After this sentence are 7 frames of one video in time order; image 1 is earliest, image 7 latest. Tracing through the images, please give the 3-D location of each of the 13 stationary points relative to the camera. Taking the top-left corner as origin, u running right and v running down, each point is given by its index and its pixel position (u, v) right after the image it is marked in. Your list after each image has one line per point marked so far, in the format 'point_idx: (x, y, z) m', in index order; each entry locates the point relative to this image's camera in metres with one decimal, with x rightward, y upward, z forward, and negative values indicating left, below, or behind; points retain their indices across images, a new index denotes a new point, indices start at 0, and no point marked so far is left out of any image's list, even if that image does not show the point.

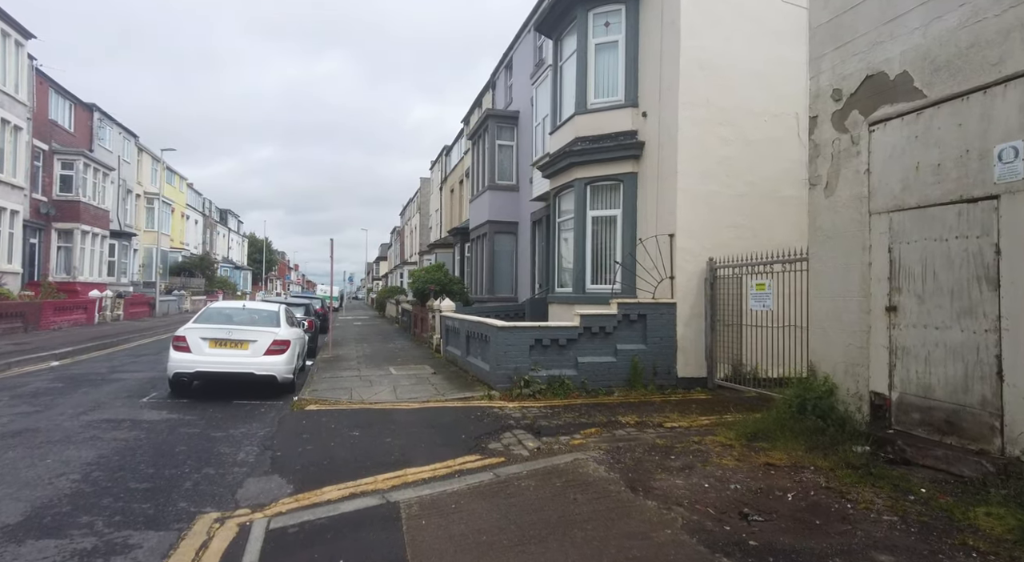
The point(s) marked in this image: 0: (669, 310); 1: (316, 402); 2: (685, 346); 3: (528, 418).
0: (+2.5, -0.5, +9.1) m
1: (-3.0, -1.8, +8.6) m
2: (+2.8, -1.1, +9.1) m
3: (+0.2, -1.7, +6.9) m
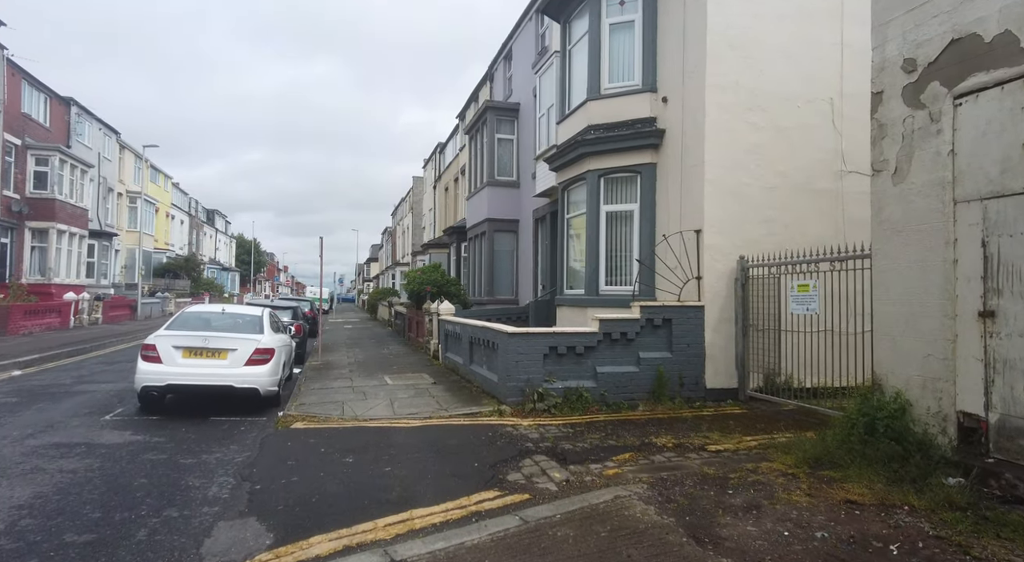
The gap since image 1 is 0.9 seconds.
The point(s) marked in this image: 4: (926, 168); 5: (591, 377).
0: (+2.7, -0.5, +8.2) m
1: (-2.8, -1.9, +7.6) m
2: (+2.9, -1.1, +8.2) m
3: (+0.4, -1.7, +6.0) m
4: (+3.7, +1.0, +5.0) m
5: (+1.1, -1.4, +7.8) m
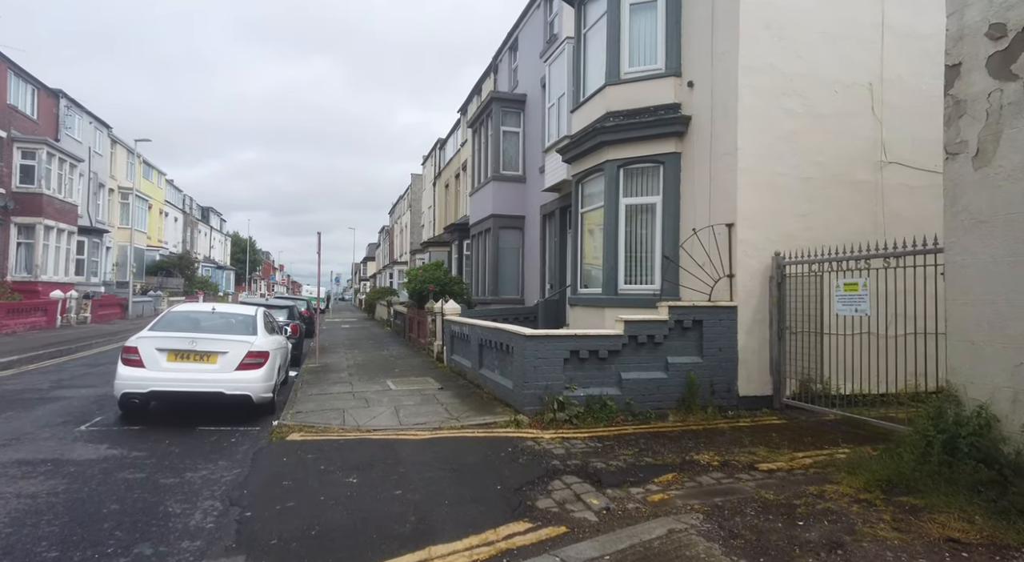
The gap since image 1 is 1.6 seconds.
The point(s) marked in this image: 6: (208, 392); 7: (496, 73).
0: (+2.9, -0.5, +7.5) m
1: (-2.6, -1.8, +6.9) m
2: (+3.2, -1.1, +7.6) m
3: (+0.6, -1.7, +5.4) m
4: (+4.0, +1.0, +4.4) m
5: (+1.3, -1.3, +7.1) m
6: (-3.8, -1.4, +7.0) m
7: (-0.5, +6.9, +18.8) m
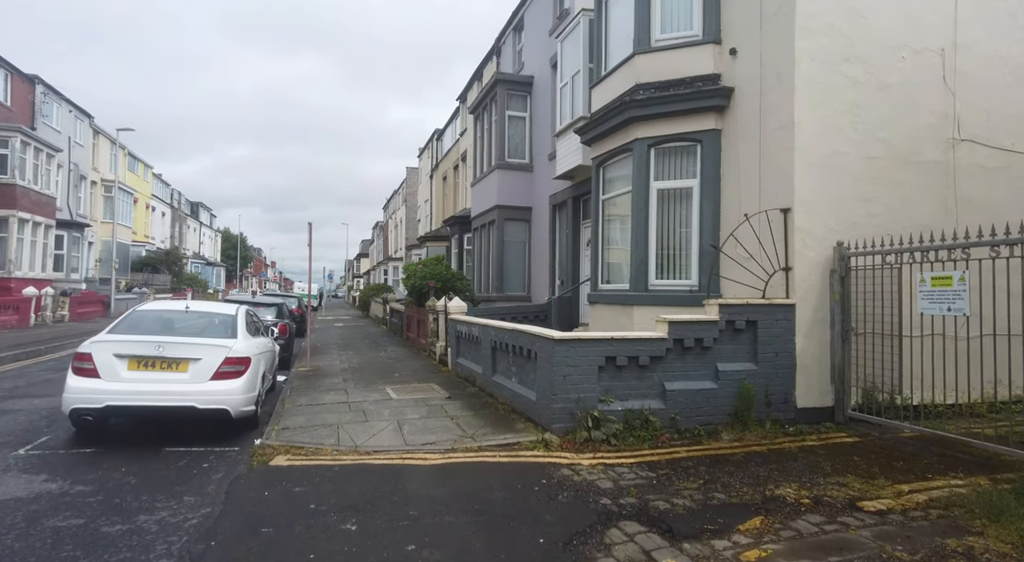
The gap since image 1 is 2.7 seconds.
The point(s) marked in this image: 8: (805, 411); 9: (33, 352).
0: (+3.2, -0.4, +6.5) m
1: (-2.3, -1.7, +5.8) m
2: (+3.4, -1.0, +6.6) m
3: (+0.9, -1.6, +4.3) m
4: (+4.3, +1.1, +3.4) m
5: (+1.6, -1.3, +6.1) m
6: (-3.5, -1.3, +5.9) m
7: (-0.4, +7.1, +17.7) m
8: (+3.4, -1.5, +6.5) m
9: (-11.7, -1.7, +13.7) m
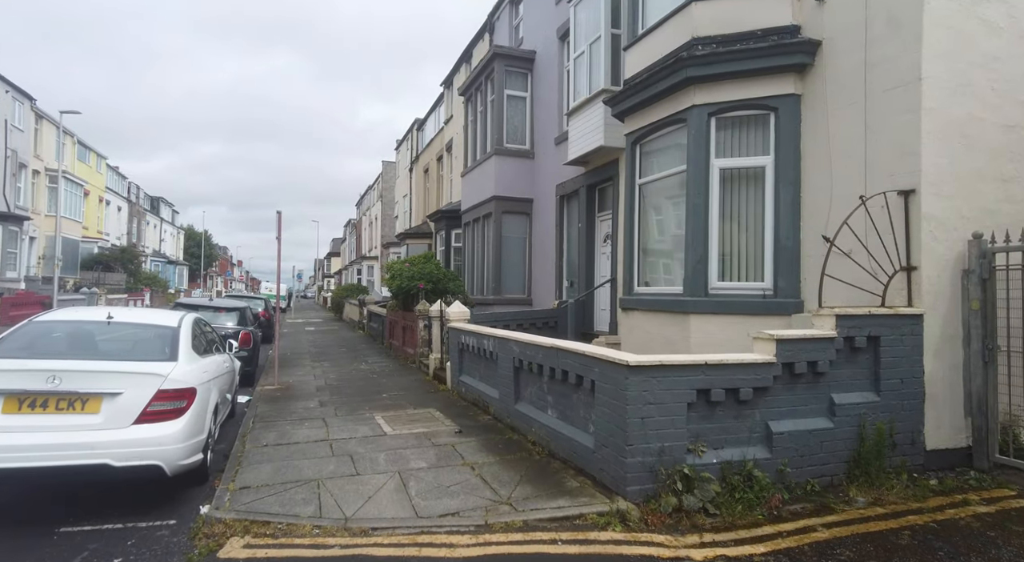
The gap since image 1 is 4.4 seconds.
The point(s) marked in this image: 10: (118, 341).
0: (+3.6, -0.4, +5.0) m
1: (-1.9, -1.8, +4.0) m
2: (+3.8, -1.0, +5.0) m
3: (+1.4, -1.6, +2.7) m
4: (+4.8, +1.1, +1.9) m
5: (+2.0, -1.3, +4.5) m
6: (-3.1, -1.3, +4.1) m
7: (-0.5, +7.1, +16.0) m
8: (+3.8, -1.5, +5.0) m
9: (-11.6, -1.7, +11.4) m
10: (-3.6, -0.6, +5.2) m
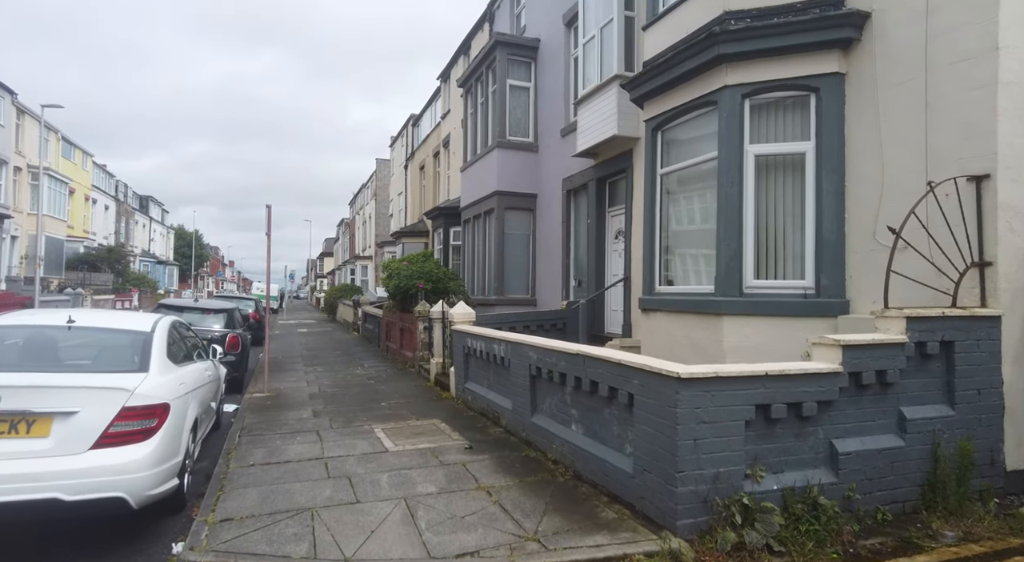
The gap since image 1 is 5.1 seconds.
0: (+3.7, -0.4, +4.4) m
1: (-1.7, -1.7, +3.4) m
2: (+4.0, -1.0, +4.4) m
3: (+1.6, -1.6, +2.0) m
4: (+5.0, +1.1, +1.3) m
5: (+2.1, -1.3, +3.9) m
6: (-2.9, -1.3, +3.4) m
7: (-0.5, +7.1, +15.4) m
8: (+3.9, -1.5, +4.4) m
9: (-11.5, -1.7, +10.7) m
10: (-3.5, -0.5, +4.5) m
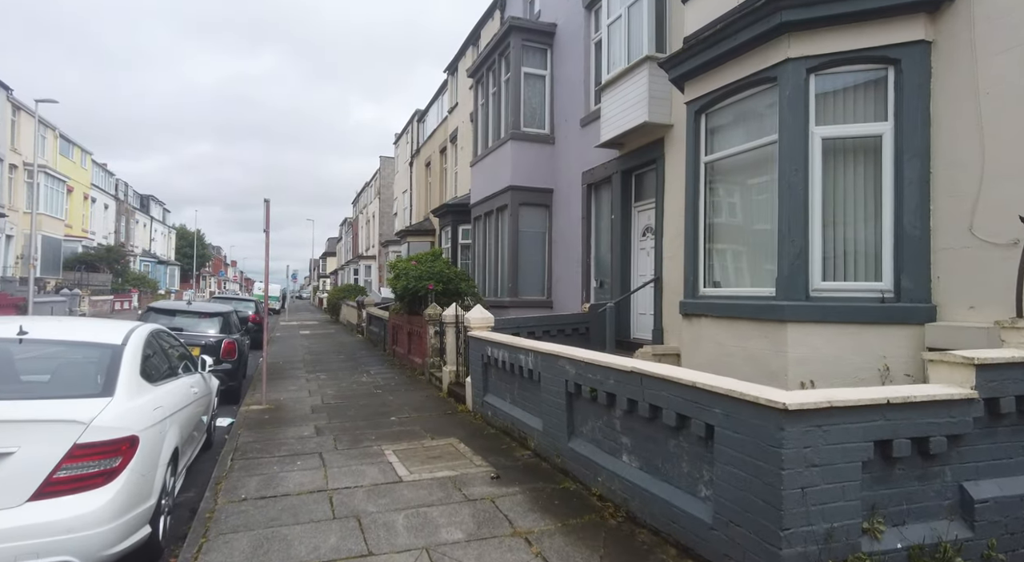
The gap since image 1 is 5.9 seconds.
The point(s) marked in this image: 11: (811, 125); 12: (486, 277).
0: (+4.0, -0.4, +3.6) m
1: (-1.4, -1.8, +2.6) m
2: (+4.2, -1.0, +3.6) m
3: (+1.9, -1.6, +1.3) m
4: (+5.3, +1.1, +0.5) m
5: (+2.4, -1.3, +3.1) m
6: (-2.7, -1.3, +2.6) m
7: (-0.2, +7.1, +14.6) m
8: (+4.2, -1.5, +3.6) m
9: (-11.2, -1.8, +9.9) m
10: (-3.2, -0.6, +3.8) m
11: (+2.8, +1.5, +5.2) m
12: (-0.7, +0.1, +13.4) m
